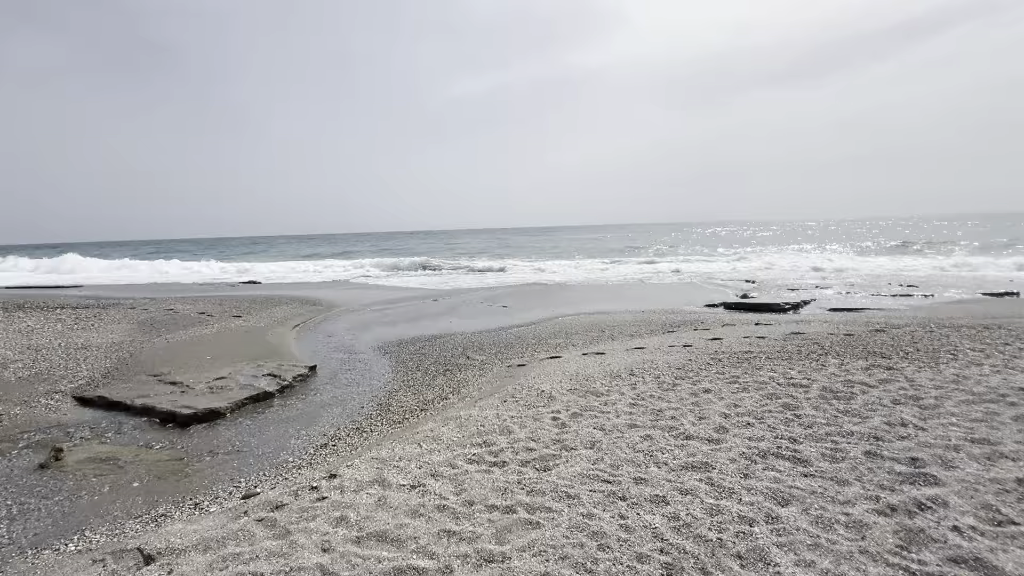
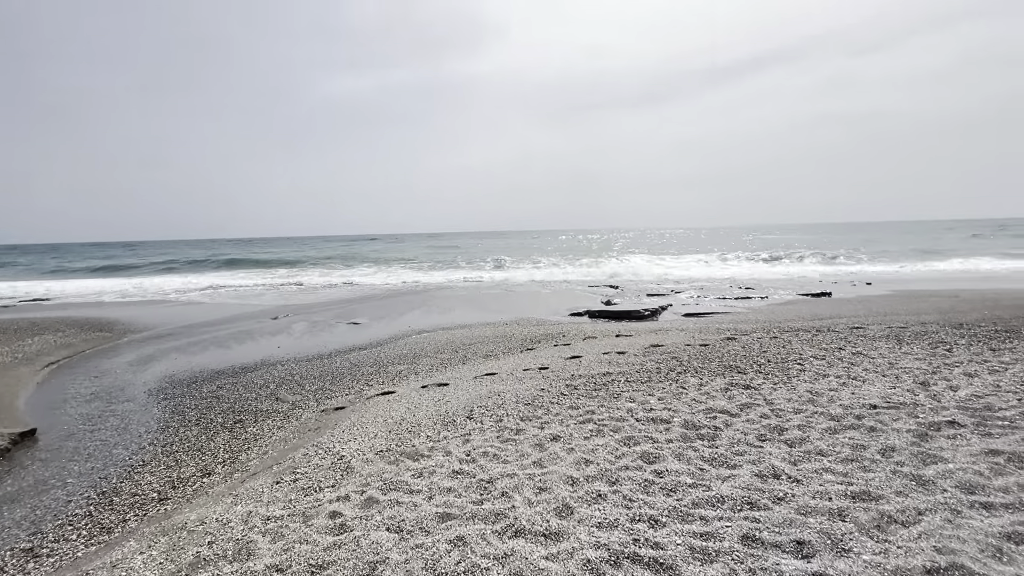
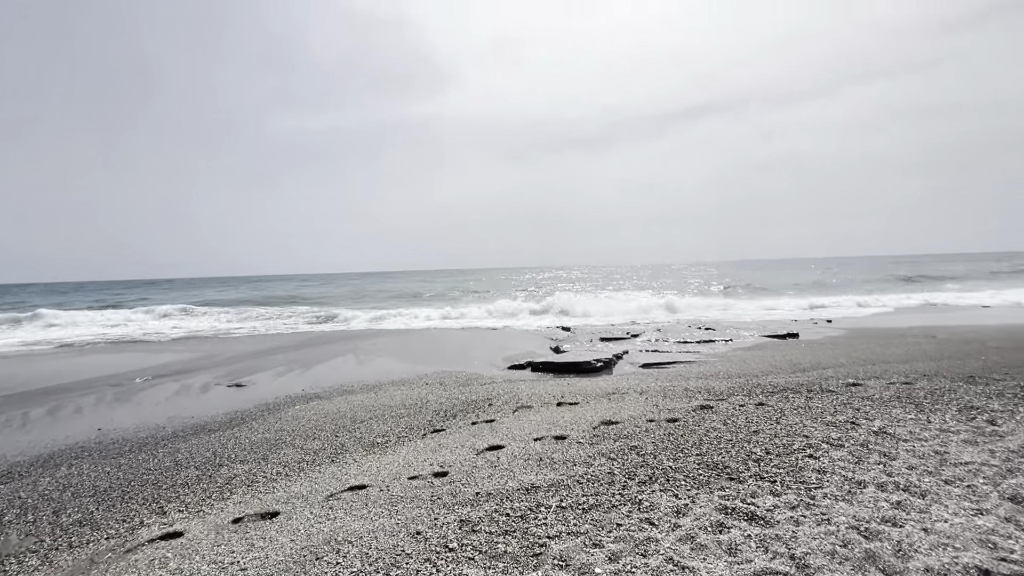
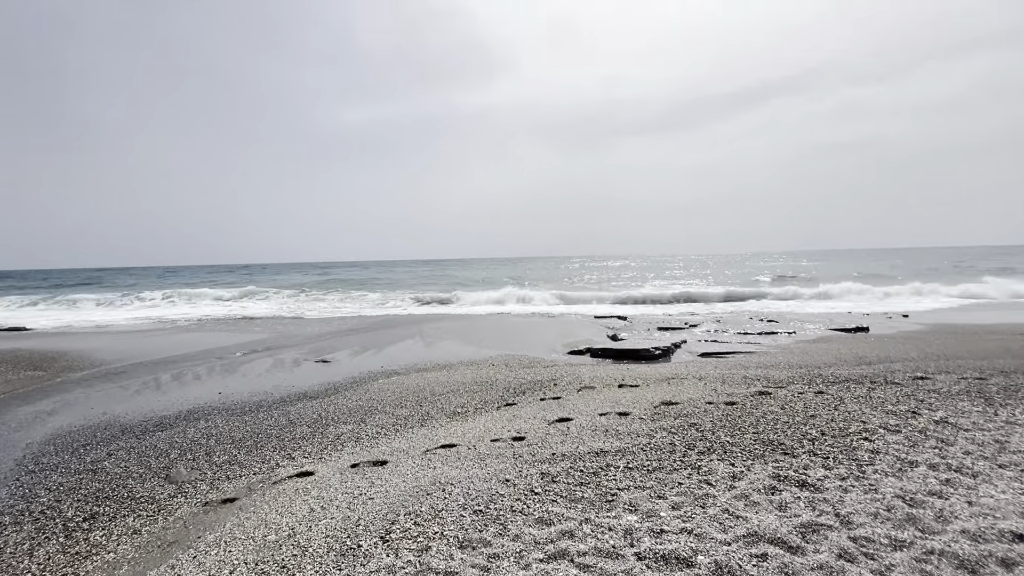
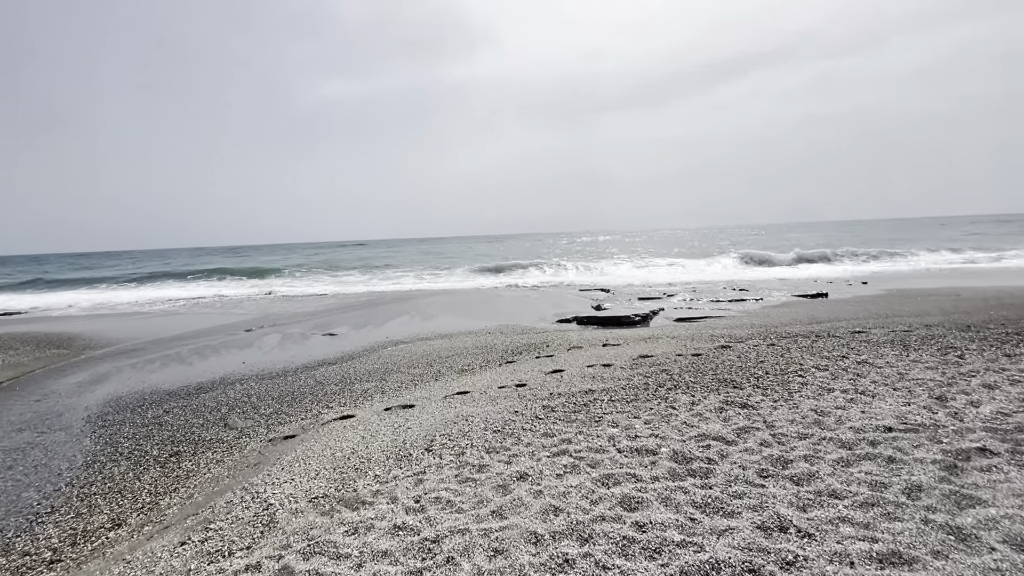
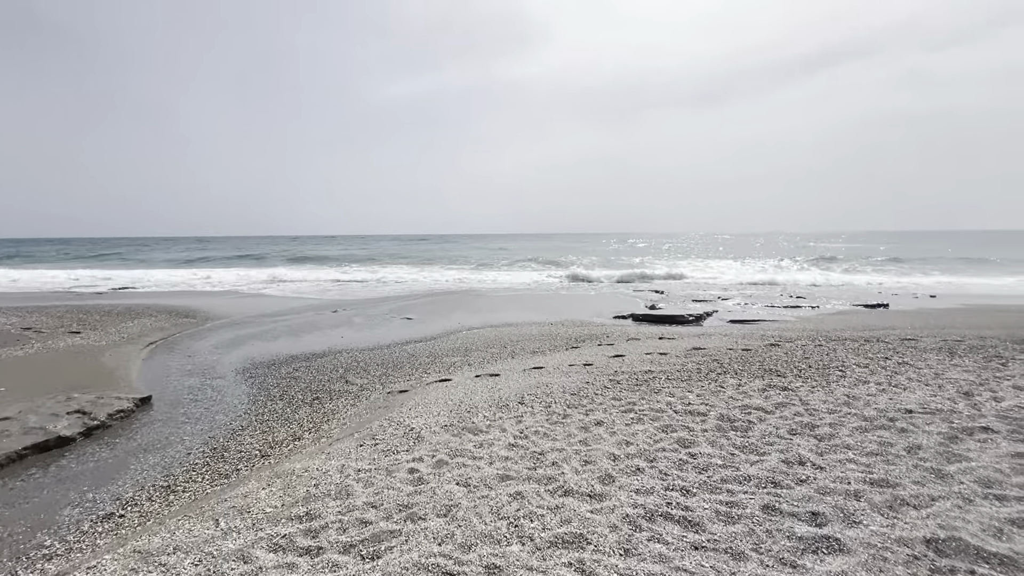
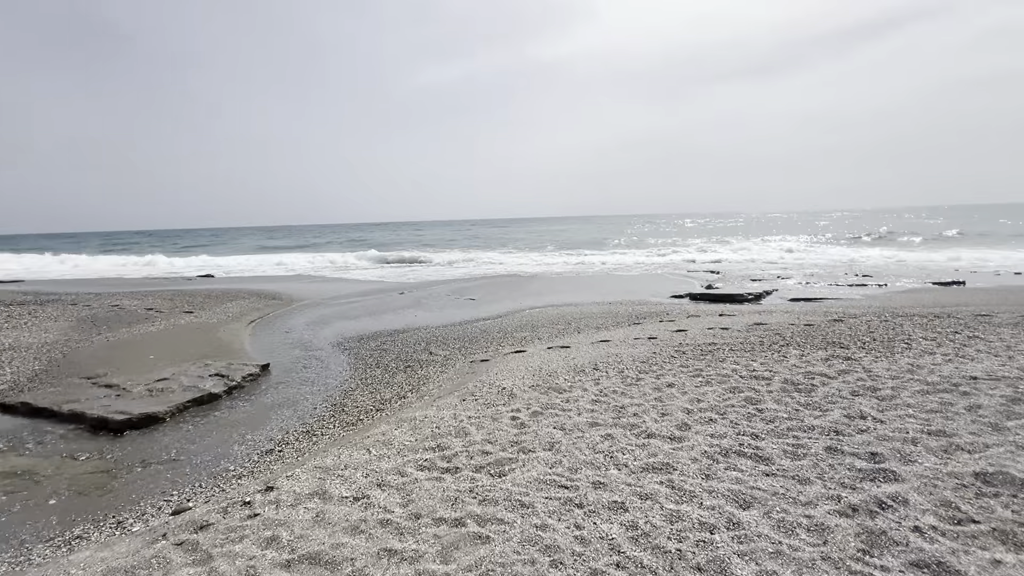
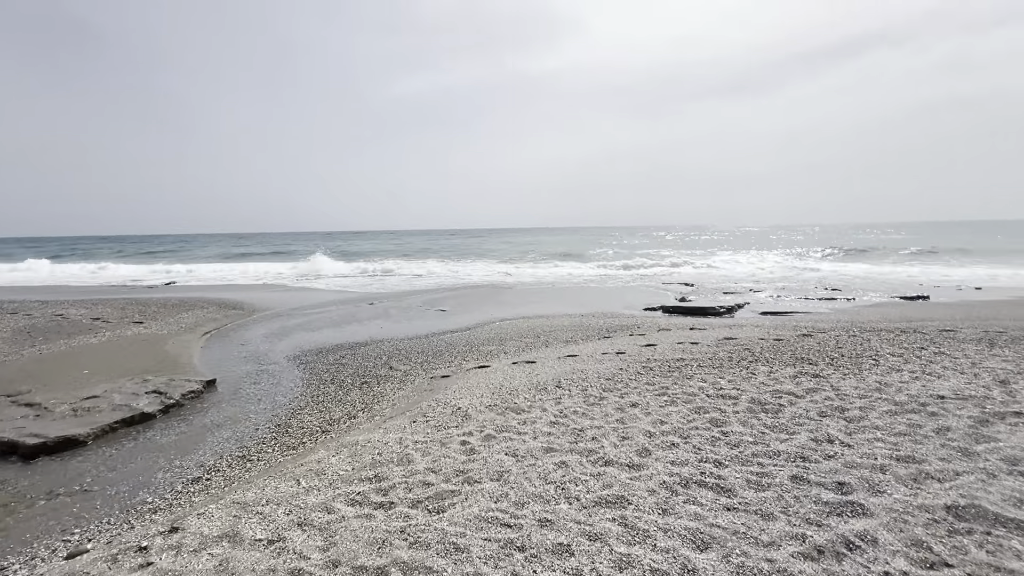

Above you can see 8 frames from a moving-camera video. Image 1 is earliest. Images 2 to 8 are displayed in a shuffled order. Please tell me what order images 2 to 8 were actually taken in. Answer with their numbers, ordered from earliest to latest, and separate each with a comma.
7, 8, 6, 2, 5, 4, 3
